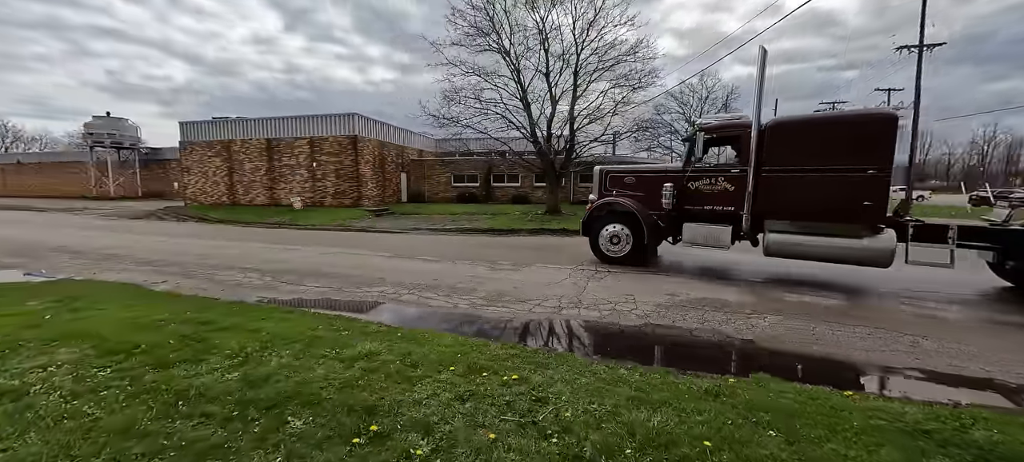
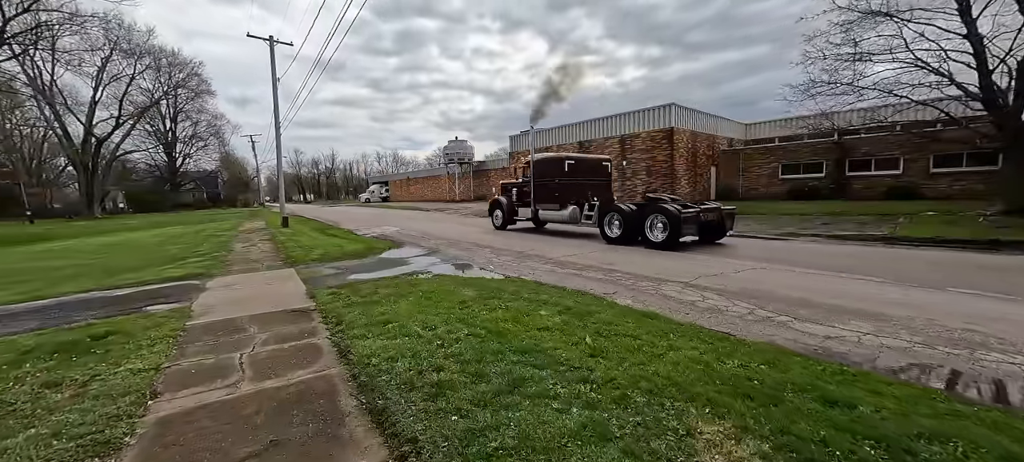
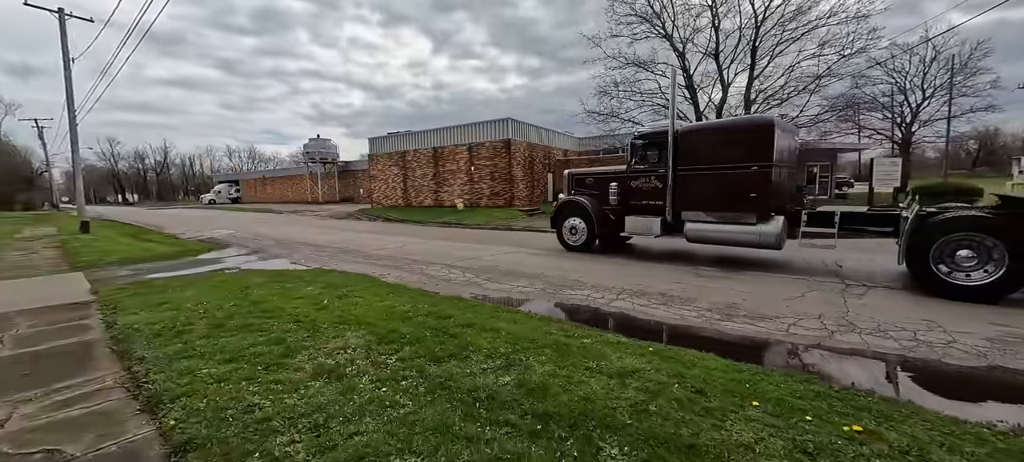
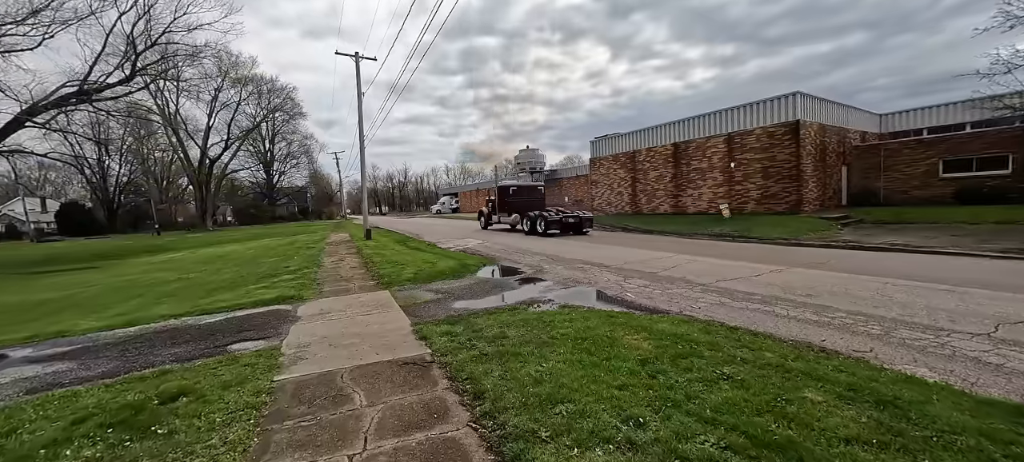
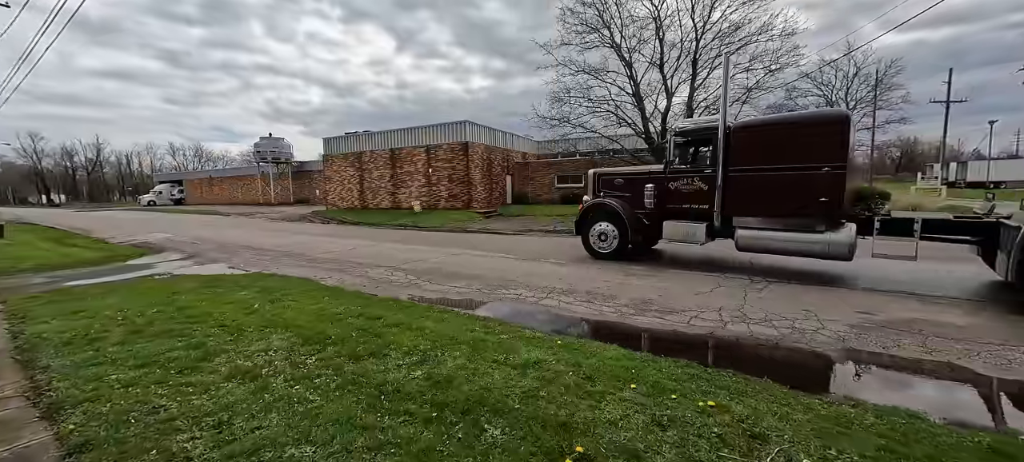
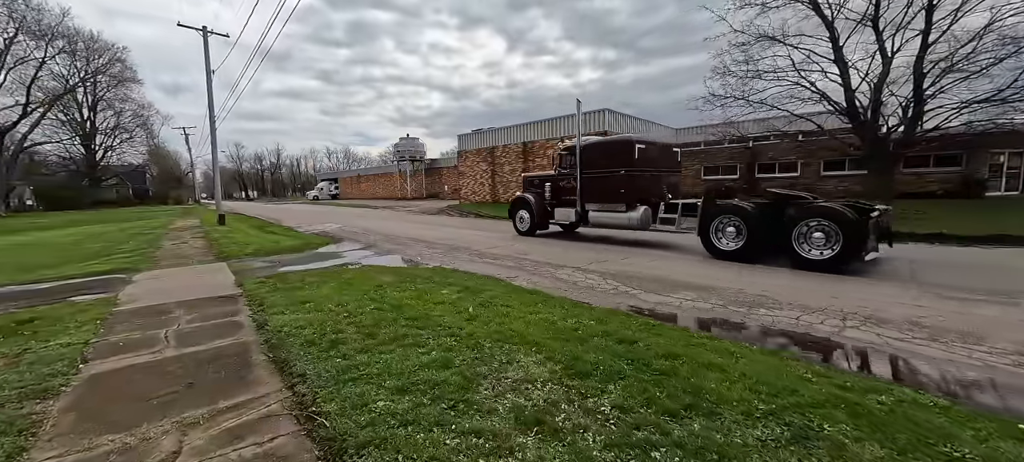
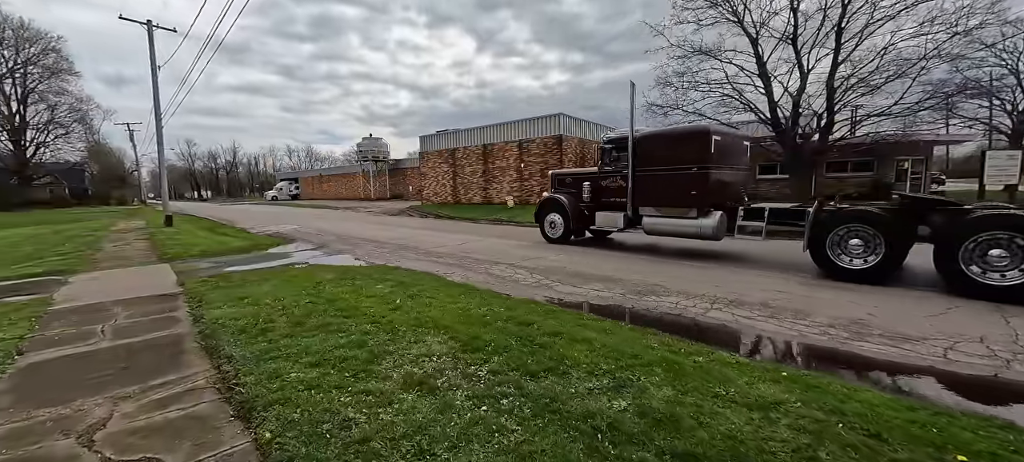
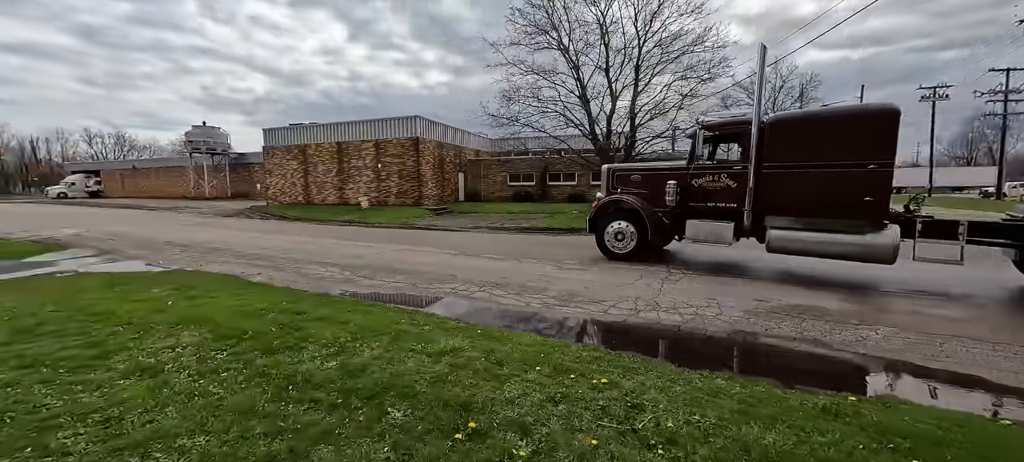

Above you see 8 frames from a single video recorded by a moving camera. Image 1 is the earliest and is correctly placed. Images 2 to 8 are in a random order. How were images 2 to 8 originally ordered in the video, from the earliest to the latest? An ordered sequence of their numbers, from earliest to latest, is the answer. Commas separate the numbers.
8, 5, 3, 7, 6, 2, 4
